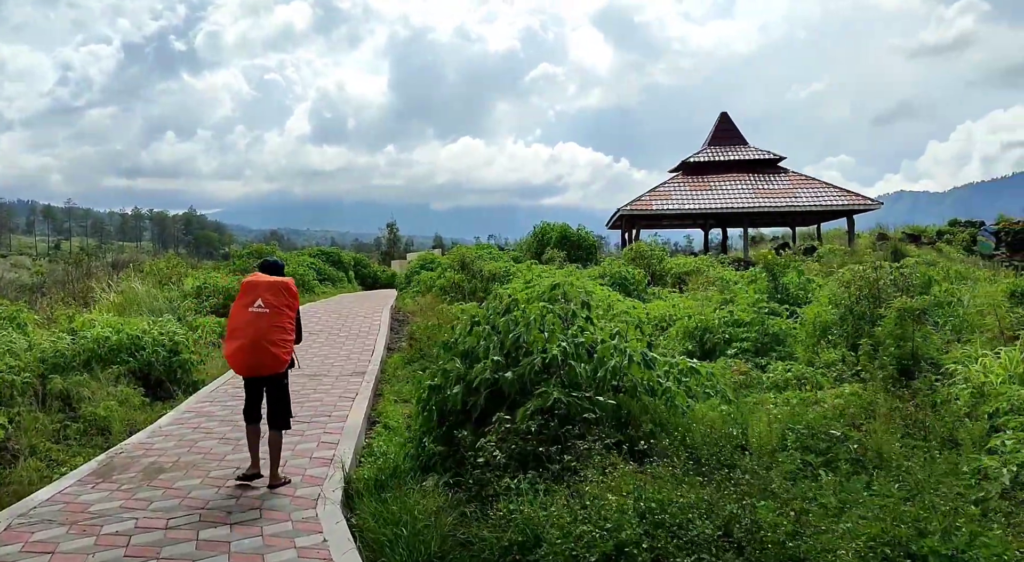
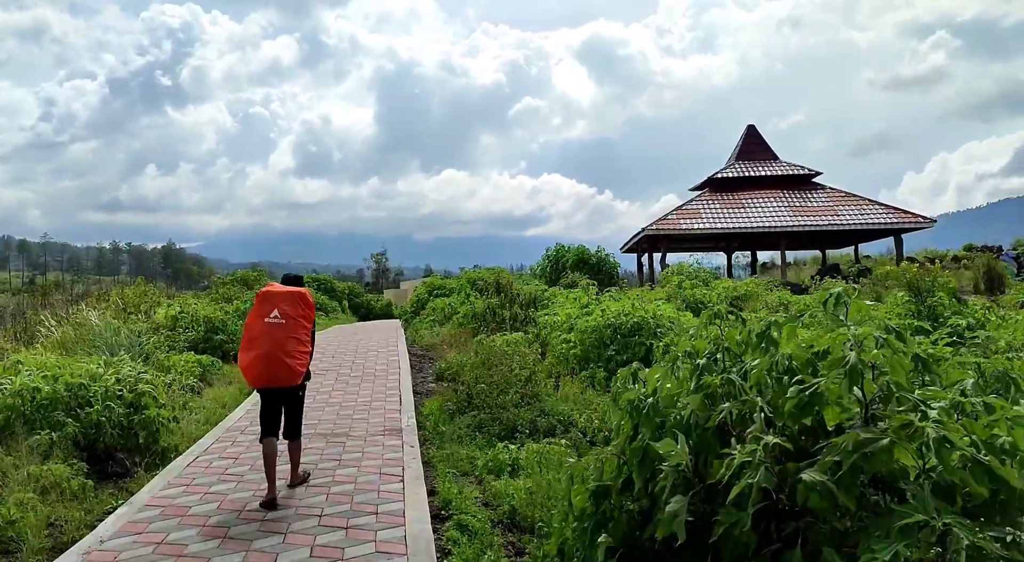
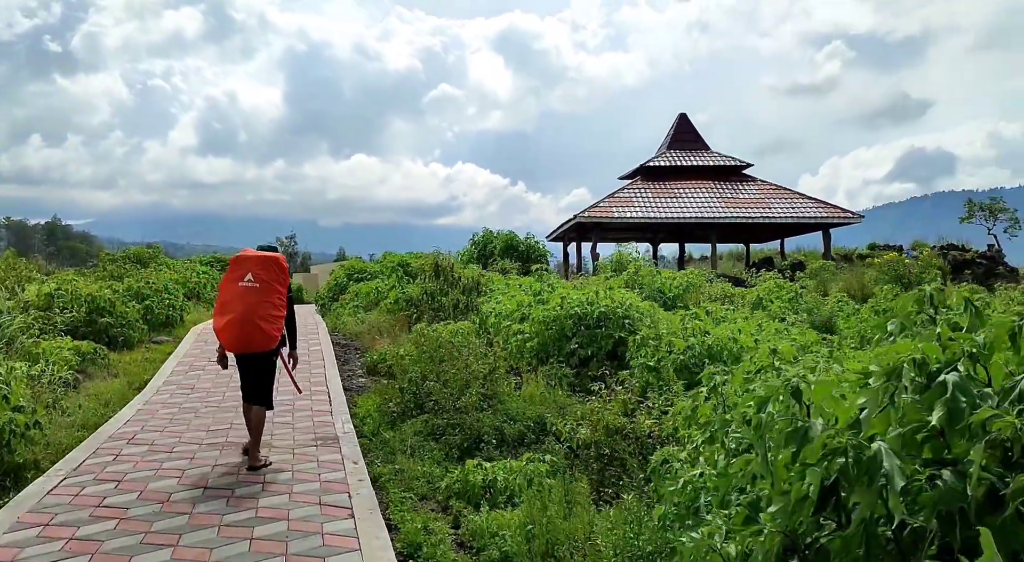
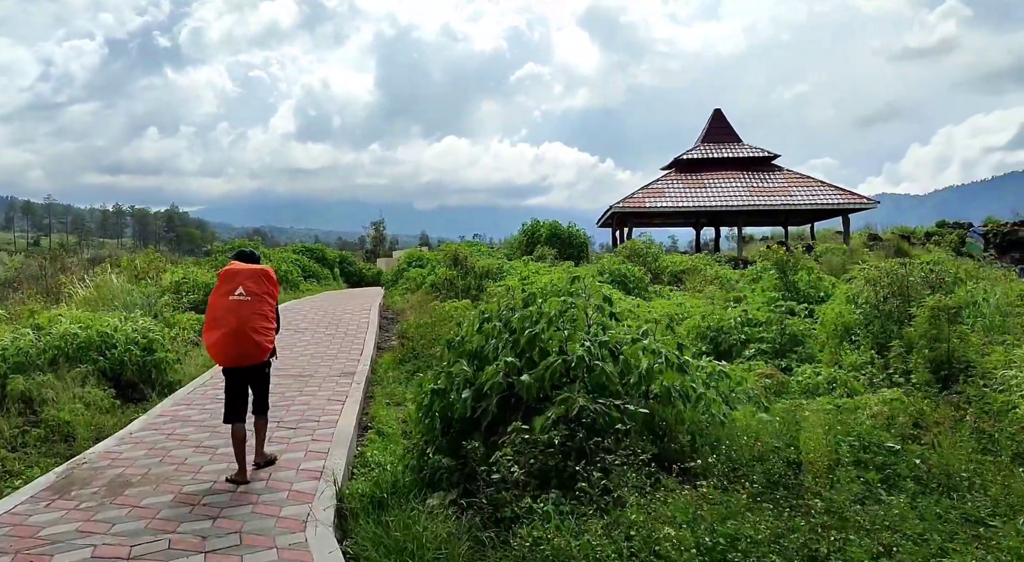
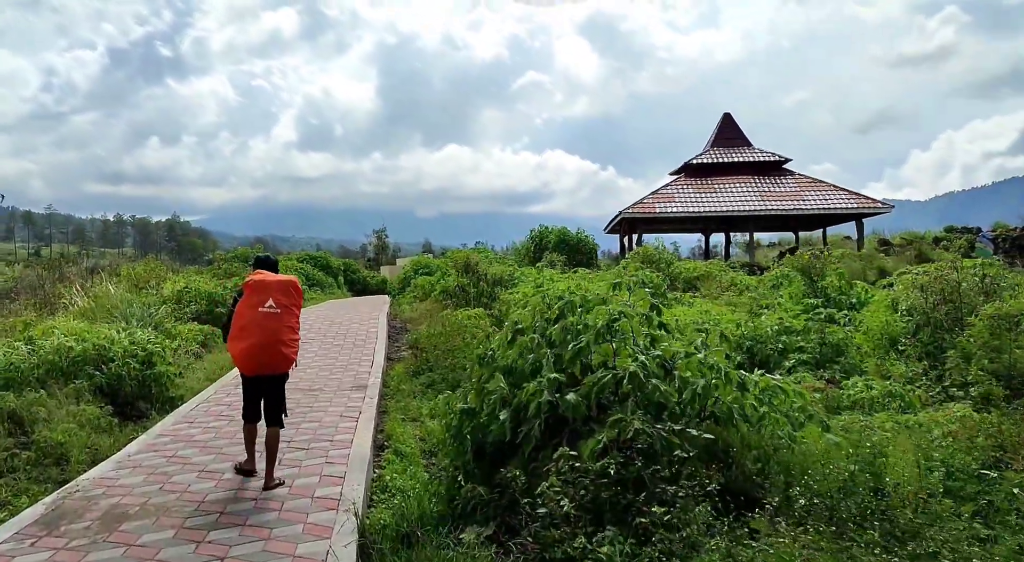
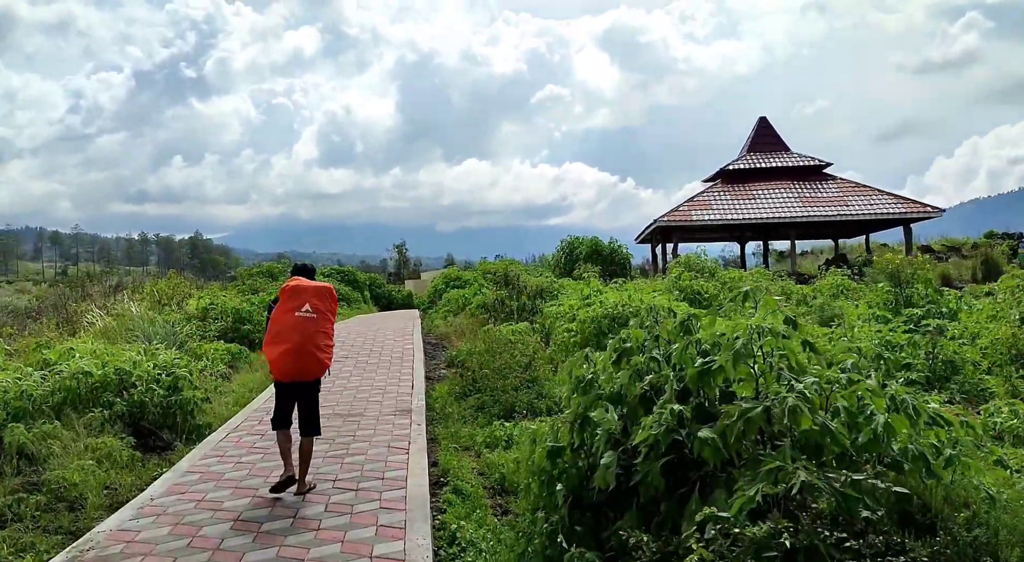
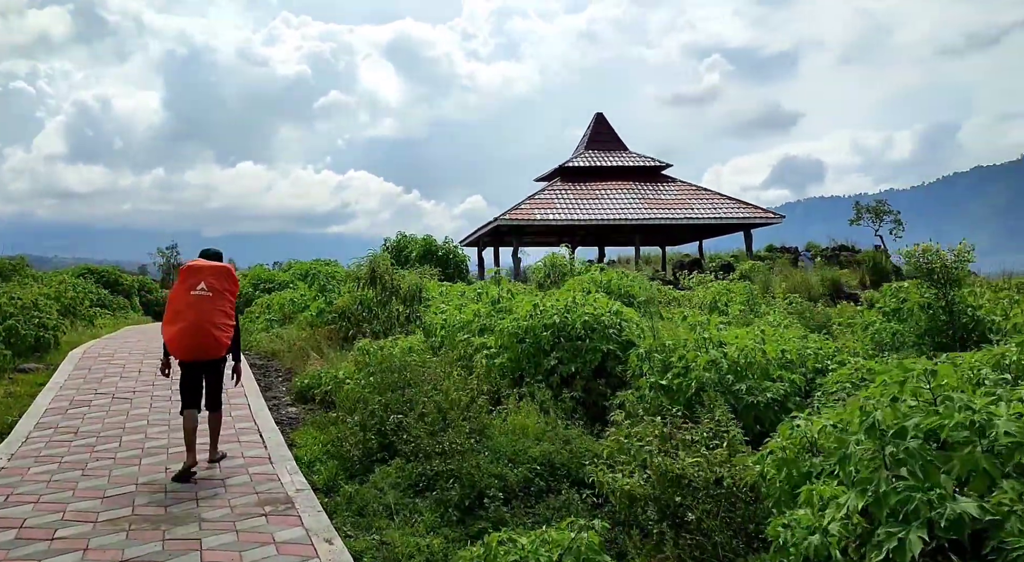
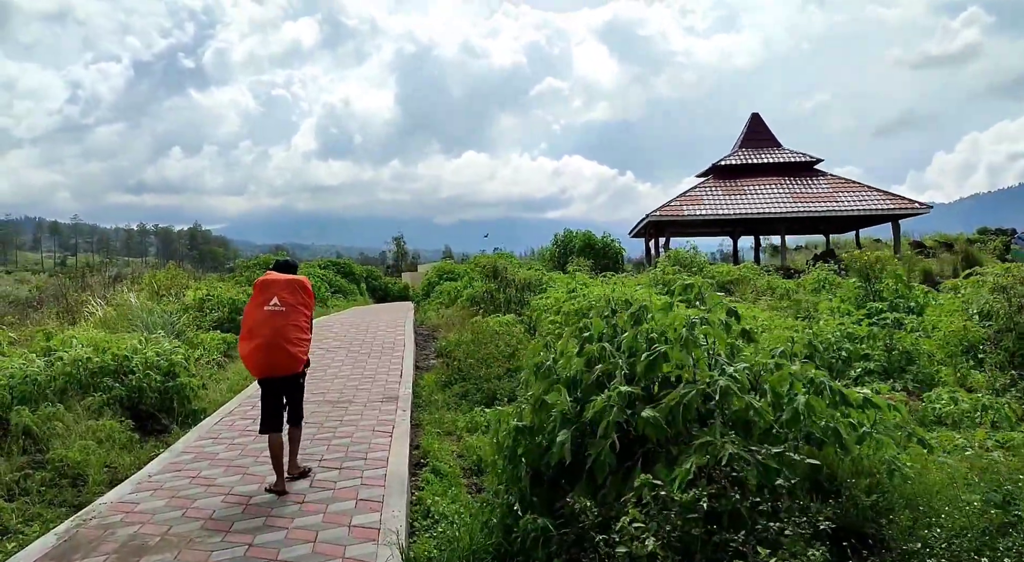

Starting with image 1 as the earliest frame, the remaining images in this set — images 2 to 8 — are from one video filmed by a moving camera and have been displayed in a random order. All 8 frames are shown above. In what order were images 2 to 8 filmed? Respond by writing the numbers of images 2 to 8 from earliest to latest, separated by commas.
4, 5, 8, 6, 2, 3, 7
